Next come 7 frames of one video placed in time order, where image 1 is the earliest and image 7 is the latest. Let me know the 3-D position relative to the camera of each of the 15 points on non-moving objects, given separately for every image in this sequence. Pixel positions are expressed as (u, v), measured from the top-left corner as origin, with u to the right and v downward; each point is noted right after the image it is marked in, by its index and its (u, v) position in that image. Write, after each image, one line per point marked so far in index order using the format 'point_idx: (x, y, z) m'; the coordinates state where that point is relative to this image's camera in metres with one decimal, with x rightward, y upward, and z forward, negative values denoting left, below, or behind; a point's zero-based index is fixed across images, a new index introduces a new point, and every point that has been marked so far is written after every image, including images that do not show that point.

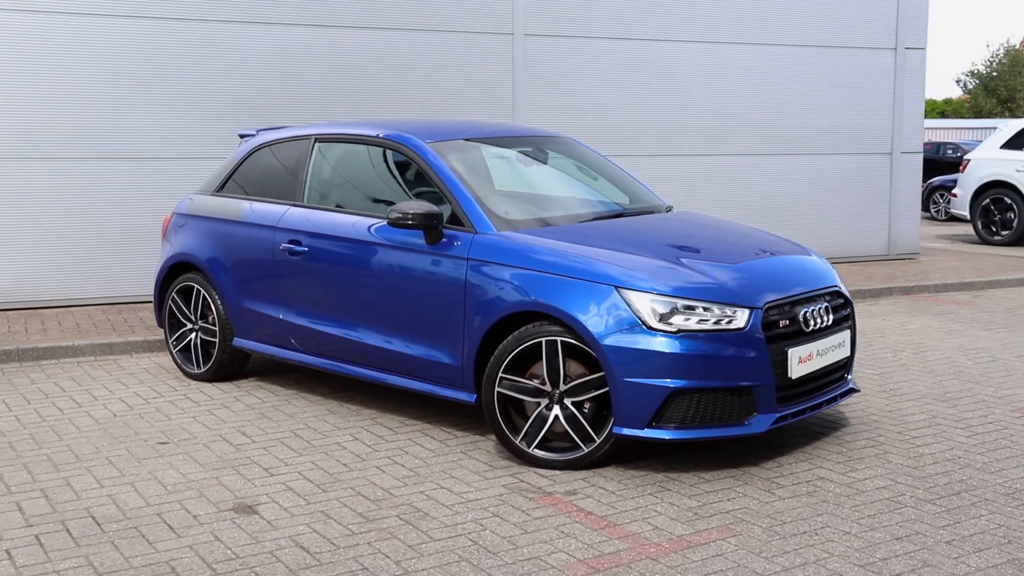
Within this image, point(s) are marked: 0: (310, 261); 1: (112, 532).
0: (-1.1, +0.1, +6.1) m
1: (-1.5, -0.9, +4.3) m
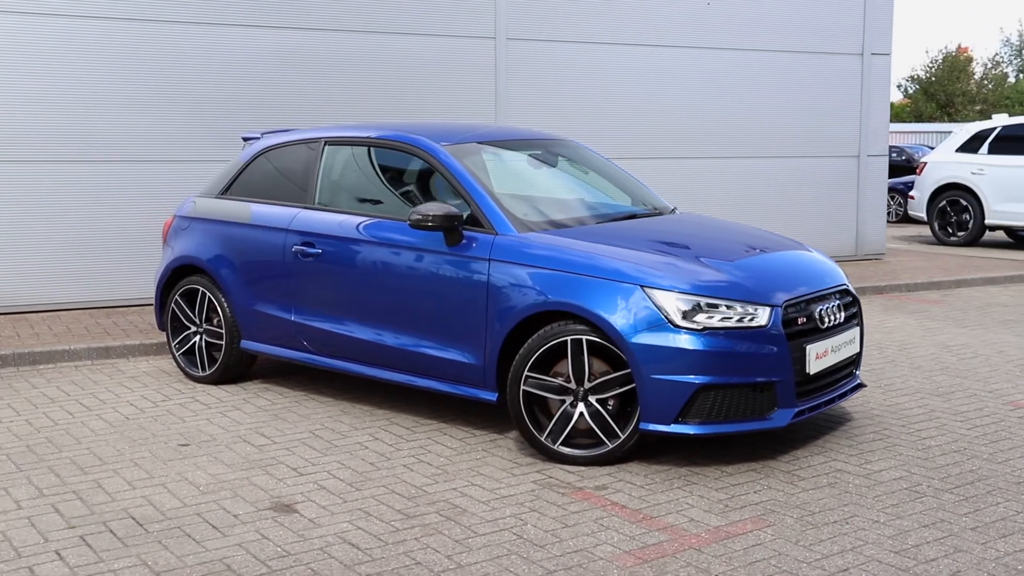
0: (-1.0, +0.1, +6.1) m
1: (-1.4, -0.9, +4.3) m
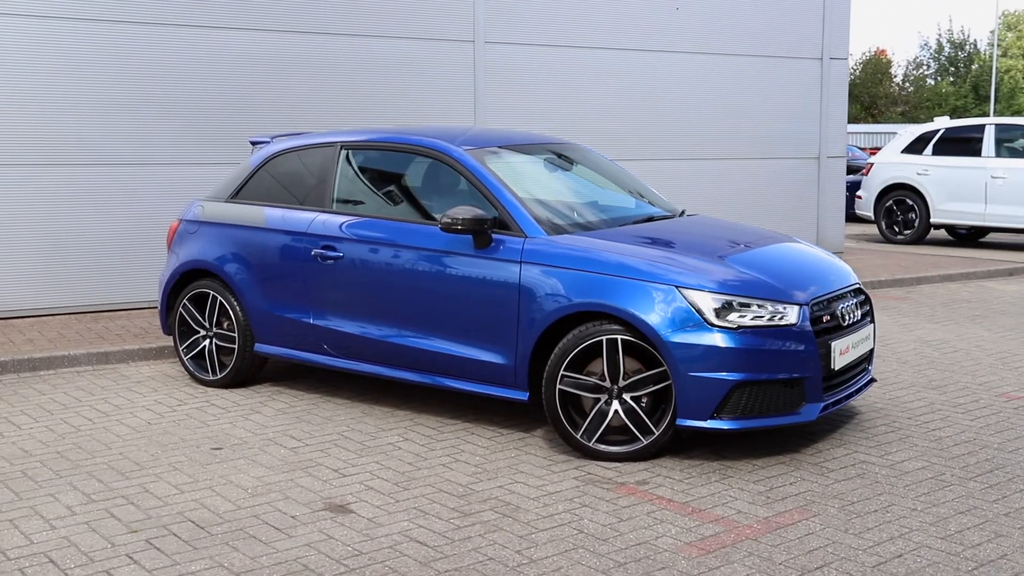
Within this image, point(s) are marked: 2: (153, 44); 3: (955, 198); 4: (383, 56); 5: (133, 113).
0: (-0.9, +0.1, +6.2) m
1: (-1.1, -0.9, +4.3) m
2: (-3.0, +2.1, +9.4) m
3: (+6.7, +1.4, +16.9) m
4: (-1.2, +2.2, +10.4) m
5: (-3.1, +1.5, +9.3) m
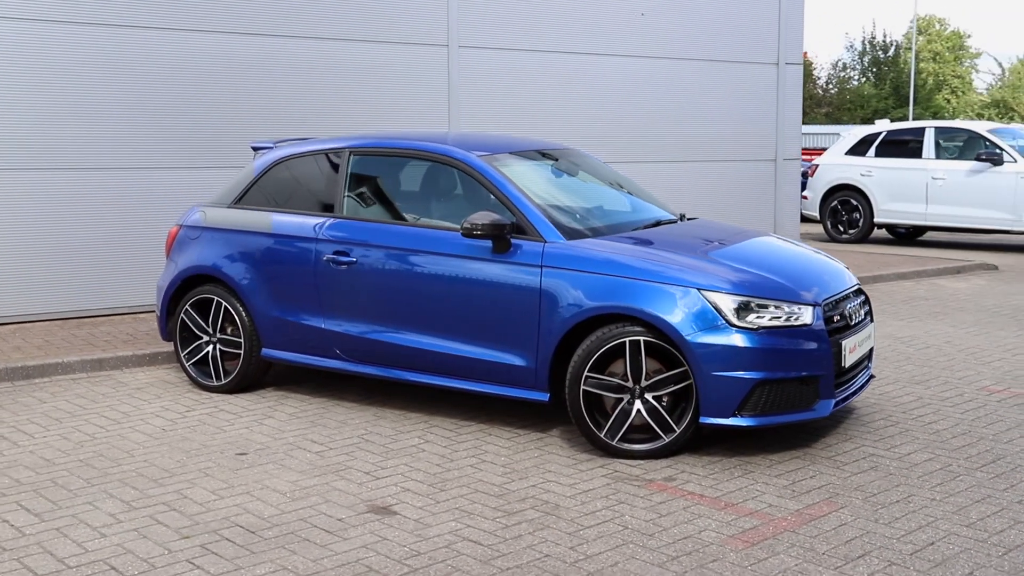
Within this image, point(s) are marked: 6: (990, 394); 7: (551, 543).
0: (-0.9, +0.1, +6.2) m
1: (-0.9, -1.0, +4.4) m
2: (-3.2, +2.0, +9.3) m
3: (+6.0, +1.4, +17.4) m
4: (-1.4, +2.1, +10.5) m
5: (-3.3, +1.4, +9.3) m
6: (+3.0, -0.7, +6.9) m
7: (+0.2, -1.0, +4.3) m
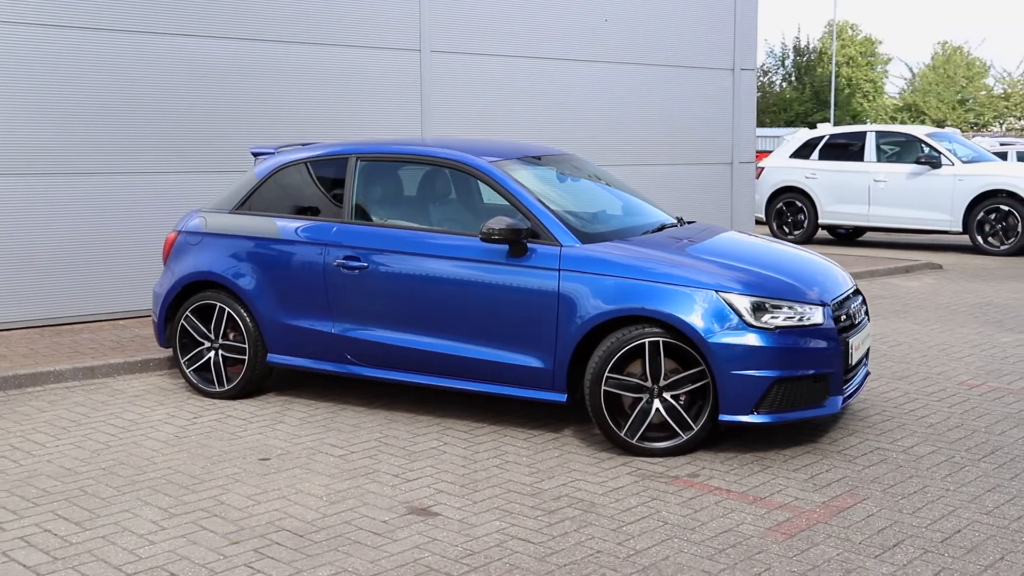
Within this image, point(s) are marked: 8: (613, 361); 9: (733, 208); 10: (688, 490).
0: (-0.8, +0.1, +6.3) m
1: (-0.7, -1.0, +4.4) m
2: (-3.3, +2.0, +9.2) m
3: (+5.3, +1.4, +17.9) m
4: (-1.7, +2.1, +10.5) m
5: (-3.4, +1.4, +9.1) m
6: (+3.0, -0.6, +7.2) m
7: (+0.3, -1.0, +4.4) m
8: (+0.5, -0.4, +5.6) m
9: (+2.8, +1.0, +14.1) m
10: (+0.8, -0.9, +5.1) m
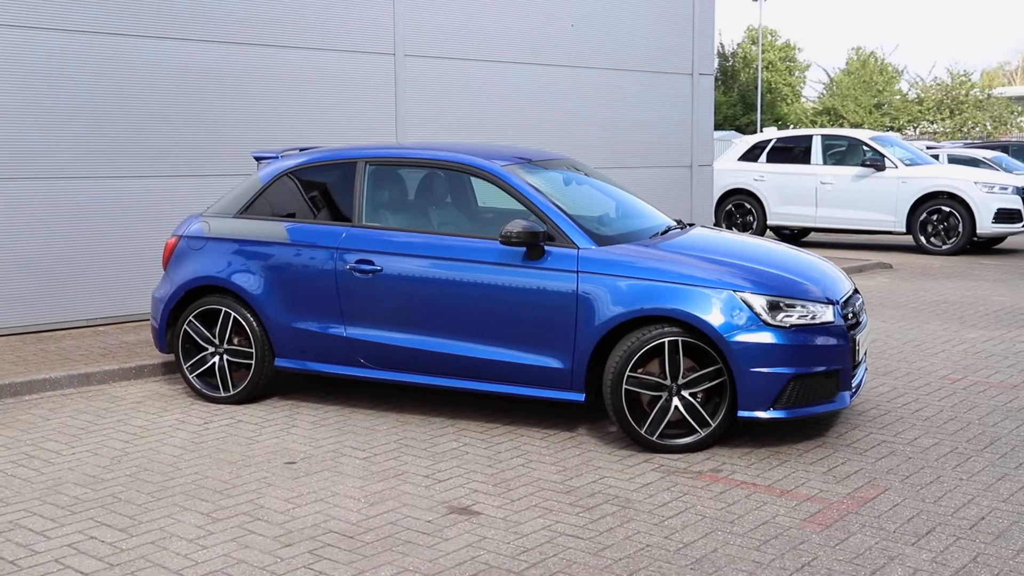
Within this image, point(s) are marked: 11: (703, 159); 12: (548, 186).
0: (-0.7, 0.0, +6.3) m
1: (-0.5, -1.0, +4.4) m
2: (-3.5, +1.9, +9.1) m
3: (+4.5, +1.4, +18.3) m
4: (-1.9, +2.1, +10.4) m
5: (-3.6, +1.3, +9.0) m
6: (+3.0, -0.6, +7.5) m
7: (+0.5, -1.0, +4.5) m
8: (+0.6, -0.4, +5.8) m
9: (+2.3, +1.0, +14.3) m
10: (+0.9, -0.9, +5.2) m
11: (+2.5, +1.7, +14.4) m
12: (+0.2, +0.6, +6.6) m
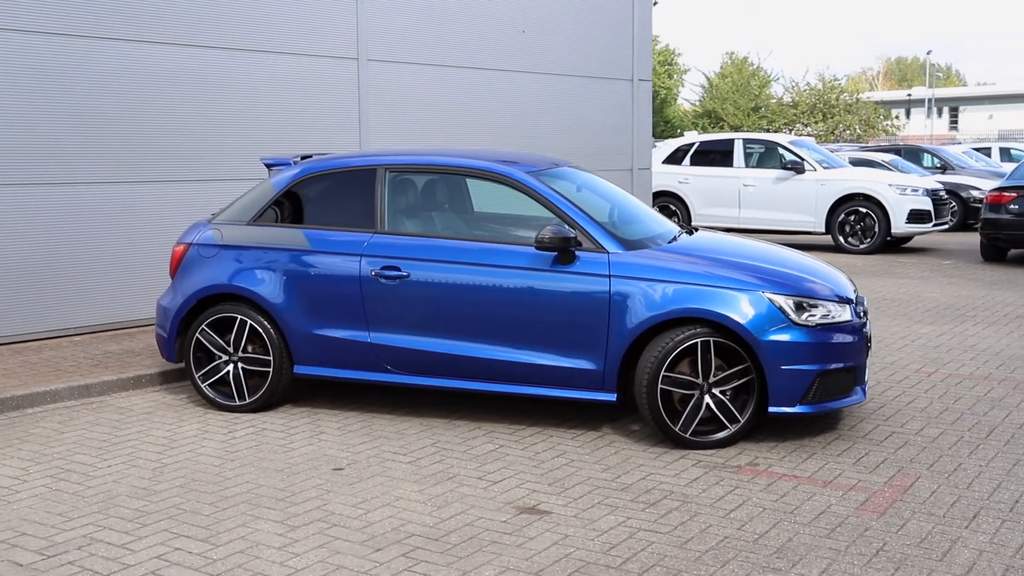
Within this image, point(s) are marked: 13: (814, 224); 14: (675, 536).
0: (-0.6, 0.0, +6.4) m
1: (-0.2, -1.0, +4.5) m
2: (-3.6, +1.8, +8.9) m
3: (+3.4, +1.4, +18.9) m
4: (-2.2, +2.0, +10.4) m
5: (-3.7, +1.2, +8.7) m
6: (+3.0, -0.6, +7.9) m
7: (+0.9, -1.0, +4.7) m
8: (+0.8, -0.4, +6.0) m
9: (+1.6, +1.0, +14.7) m
10: (+1.2, -0.9, +5.4) m
11: (+1.7, +1.7, +14.8) m
12: (+0.3, +0.6, +6.7) m
13: (+4.9, +1.0, +18.2) m
14: (+0.7, -1.0, +4.6) m
